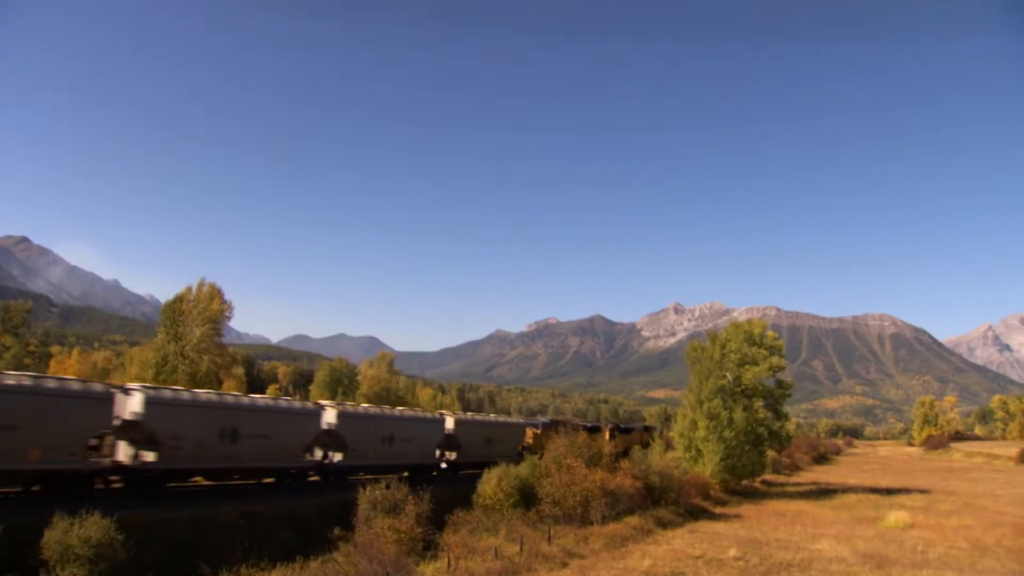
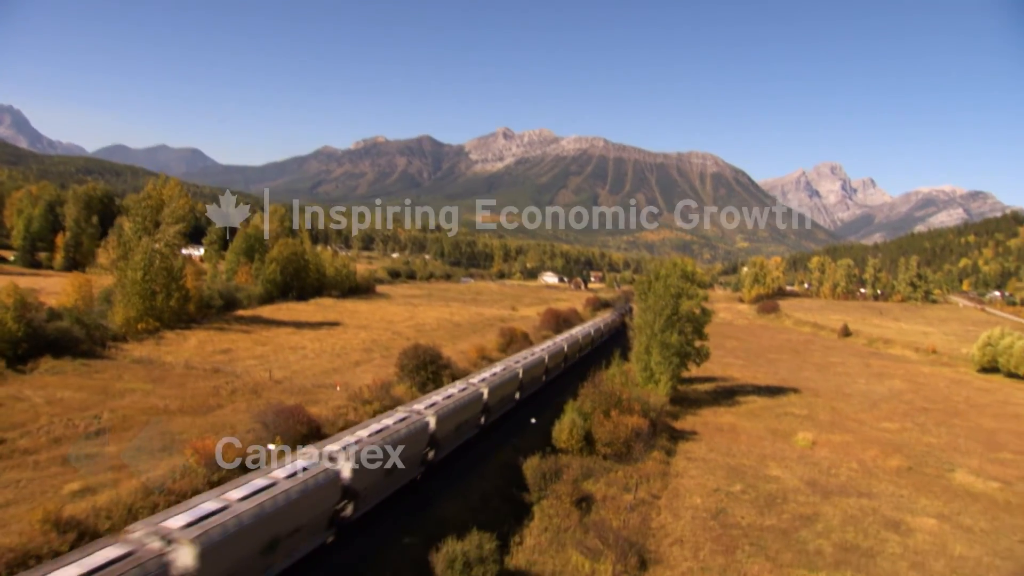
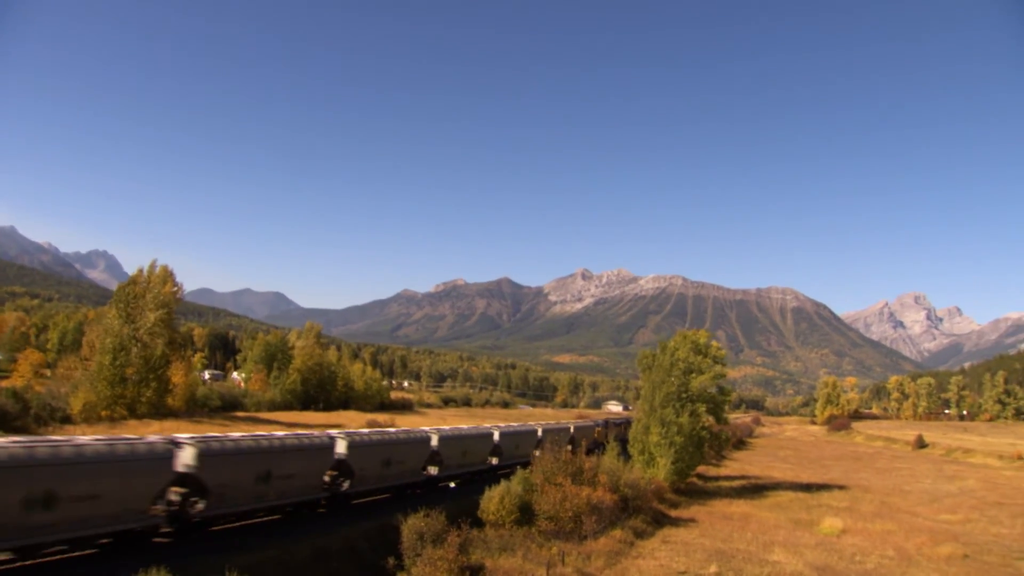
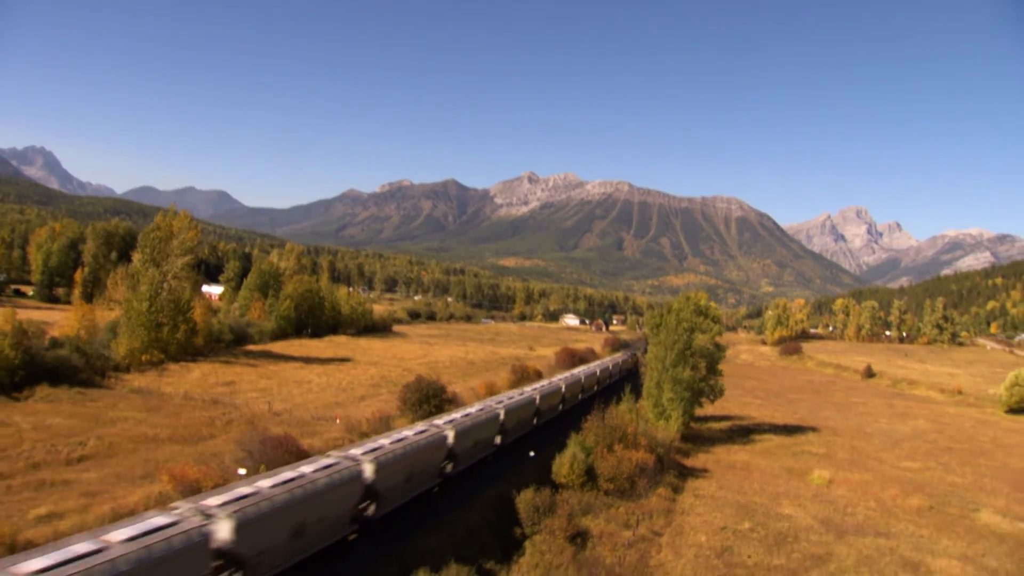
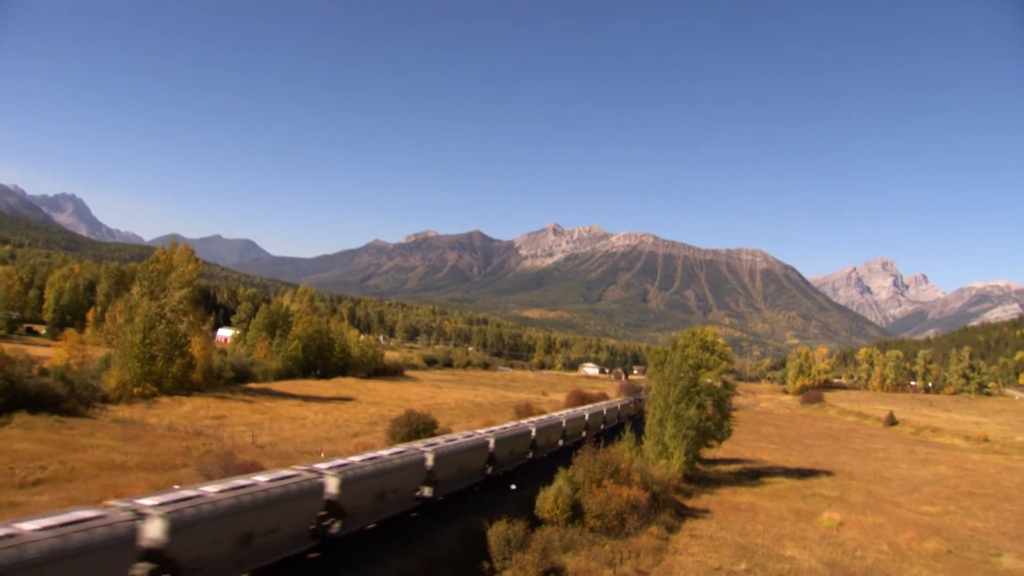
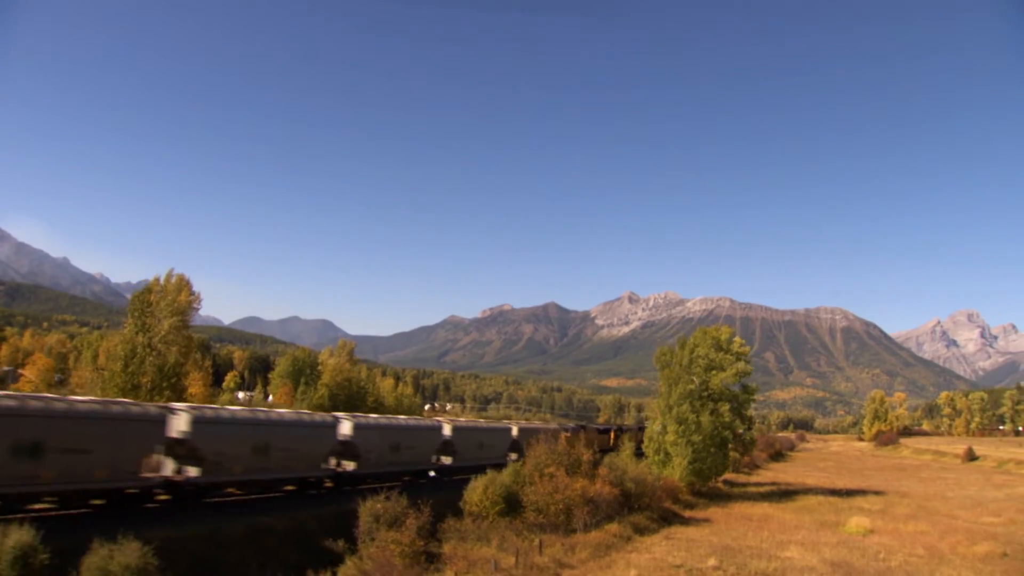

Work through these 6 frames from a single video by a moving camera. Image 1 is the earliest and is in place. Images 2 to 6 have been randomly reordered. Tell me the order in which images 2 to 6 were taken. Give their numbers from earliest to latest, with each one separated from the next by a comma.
6, 3, 5, 4, 2
